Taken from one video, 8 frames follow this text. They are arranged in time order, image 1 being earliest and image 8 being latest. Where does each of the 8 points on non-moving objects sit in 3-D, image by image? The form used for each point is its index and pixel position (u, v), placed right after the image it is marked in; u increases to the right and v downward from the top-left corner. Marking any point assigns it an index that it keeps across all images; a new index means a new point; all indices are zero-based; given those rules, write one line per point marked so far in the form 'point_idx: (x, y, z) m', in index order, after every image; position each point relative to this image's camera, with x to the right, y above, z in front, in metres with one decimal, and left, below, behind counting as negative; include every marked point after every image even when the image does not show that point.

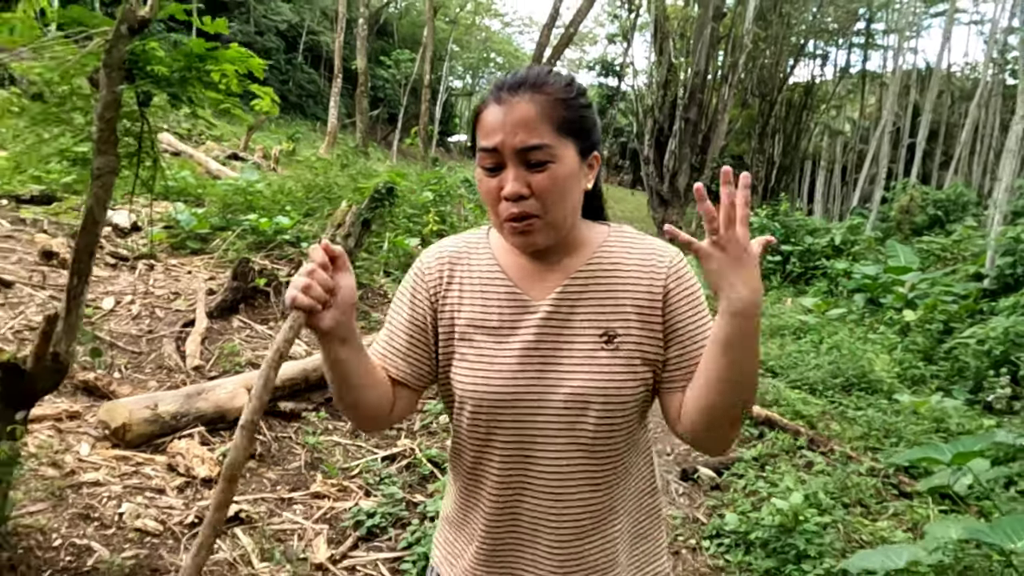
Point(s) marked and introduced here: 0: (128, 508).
0: (-1.1, -0.7, +2.3) m
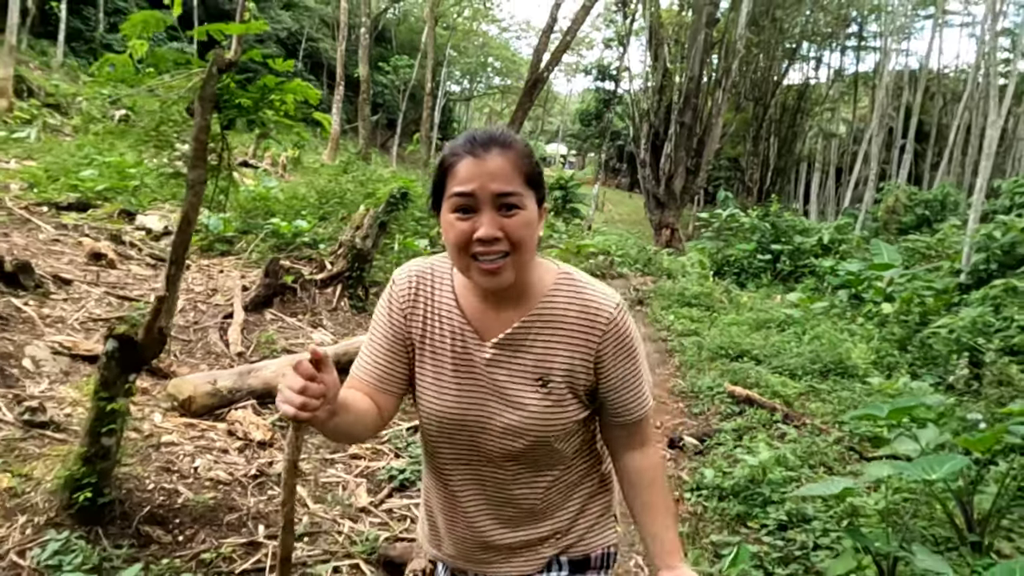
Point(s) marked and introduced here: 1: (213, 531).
0: (-1.1, -0.6, +2.7) m
1: (-0.9, -0.7, +2.4) m
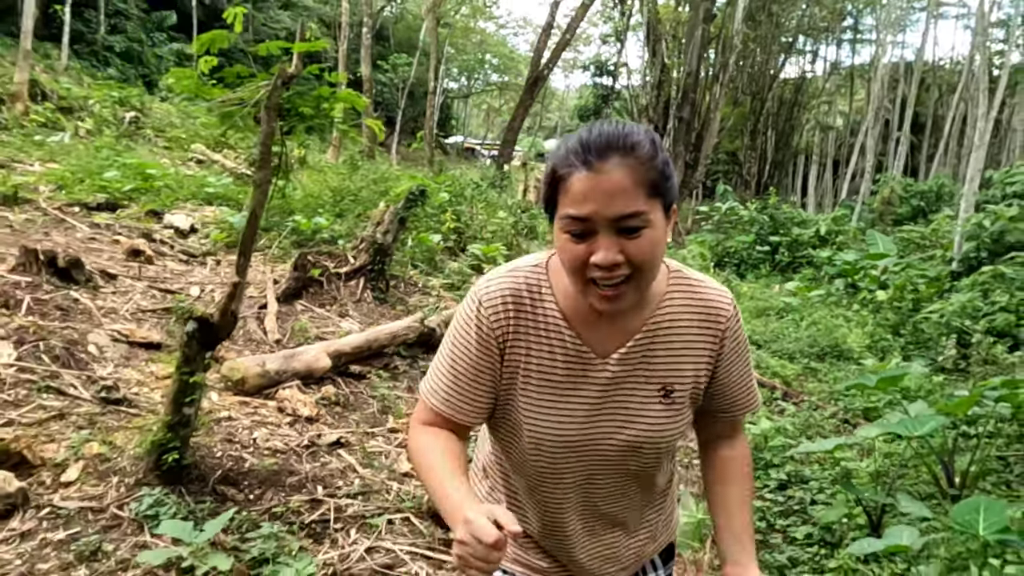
0: (-1.0, -0.6, +3.0) m
1: (-0.8, -0.7, +2.7) m
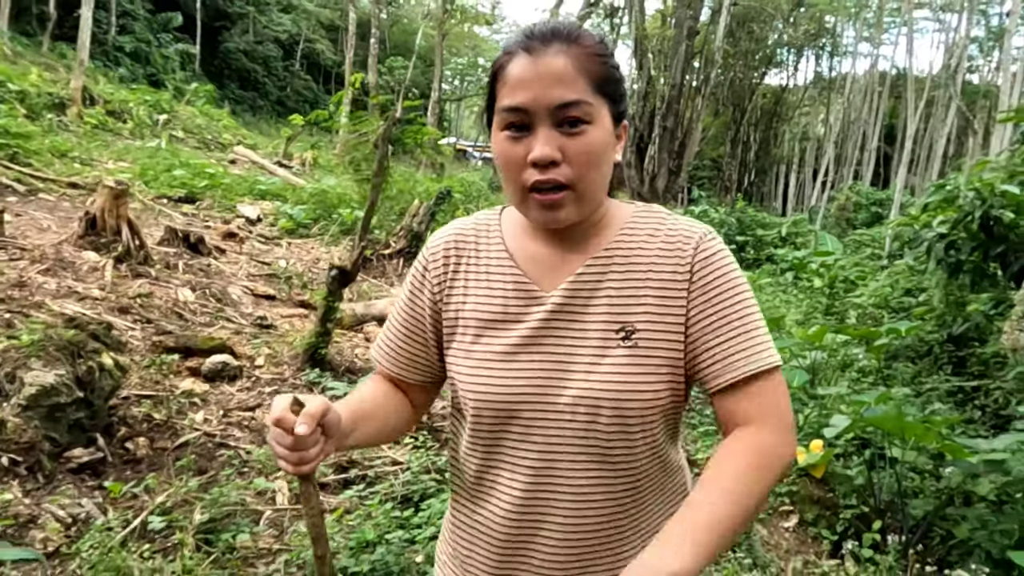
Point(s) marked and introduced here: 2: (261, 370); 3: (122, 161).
0: (-0.9, -0.4, +4.6) m
1: (-0.7, -0.5, +4.2) m
2: (-1.3, -0.4, +3.9) m
3: (-5.1, +1.6, +10.0) m
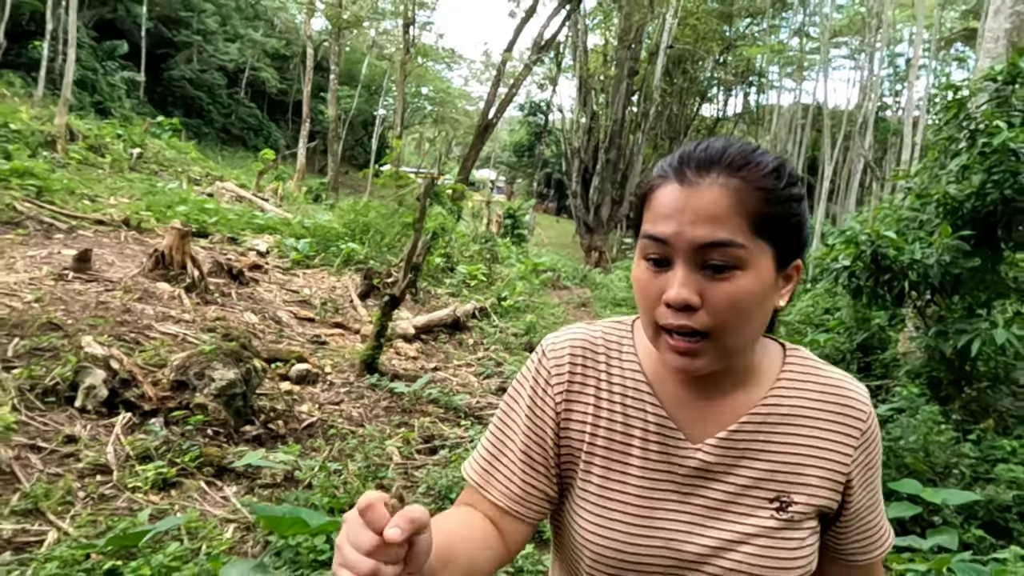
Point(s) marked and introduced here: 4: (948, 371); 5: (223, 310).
0: (-0.8, -0.5, +5.6) m
1: (-0.6, -0.6, +5.3) m
2: (-1.2, -0.6, +4.9) m
3: (-5.5, +1.3, +10.7) m
4: (+3.0, -0.6, +5.3) m
5: (-2.1, -0.2, +5.7) m
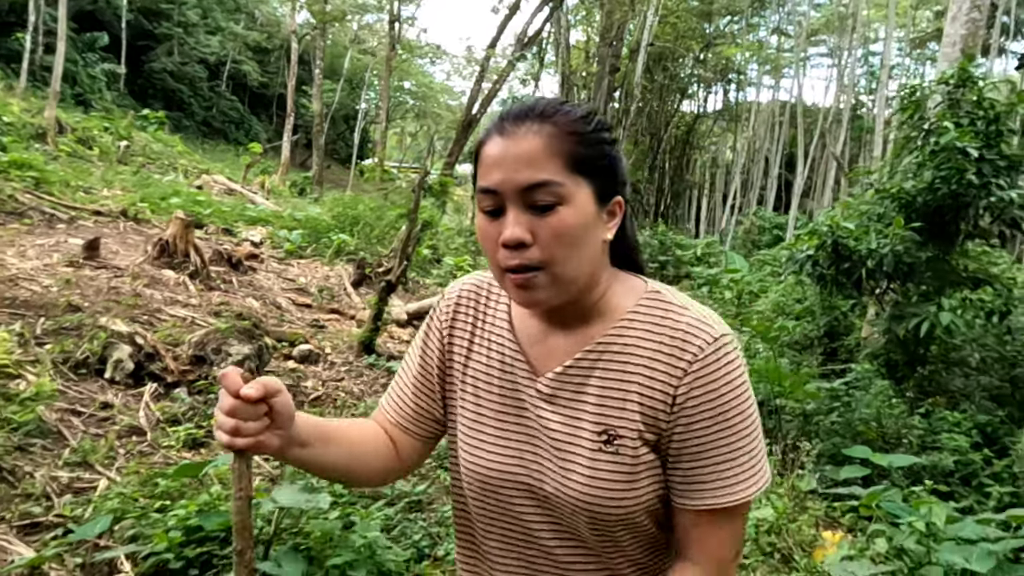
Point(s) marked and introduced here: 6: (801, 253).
0: (-0.9, -0.4, +6.0) m
1: (-0.7, -0.5, +5.7) m
2: (-1.2, -0.5, +5.3) m
3: (-5.7, +1.4, +11.0) m
4: (+2.9, -0.5, +5.8) m
5: (-2.2, -0.1, +6.0) m
6: (+2.3, +0.3, +6.0) m
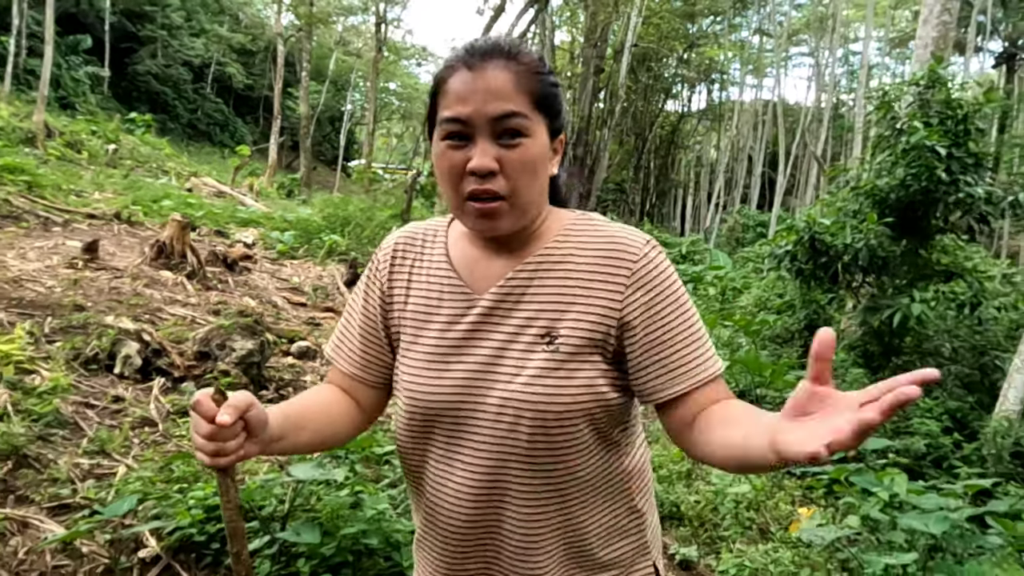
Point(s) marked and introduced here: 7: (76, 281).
0: (-1.0, -0.4, +6.2) m
1: (-0.8, -0.5, +5.8) m
2: (-1.3, -0.5, +5.5) m
3: (-5.8, +1.4, +11.1) m
4: (+2.9, -0.4, +6.0) m
5: (-2.3, -0.1, +6.2) m
6: (+2.2, +0.3, +6.3) m
7: (-3.1, 0.0, +5.5) m
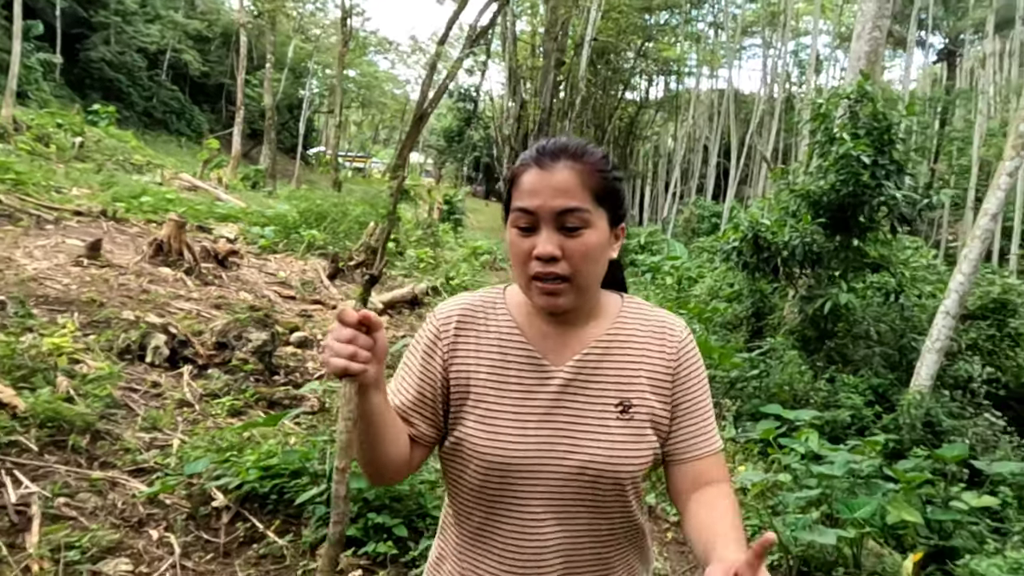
0: (-1.2, -0.4, +6.7) m
1: (-1.0, -0.5, +6.4) m
2: (-1.5, -0.4, +6.0) m
3: (-6.3, +1.5, +11.3) m
4: (+2.7, -0.4, +6.8) m
5: (-2.5, 0.0, +6.6) m
6: (+2.0, +0.4, +7.0) m
7: (-3.3, +0.1, +5.9) m
